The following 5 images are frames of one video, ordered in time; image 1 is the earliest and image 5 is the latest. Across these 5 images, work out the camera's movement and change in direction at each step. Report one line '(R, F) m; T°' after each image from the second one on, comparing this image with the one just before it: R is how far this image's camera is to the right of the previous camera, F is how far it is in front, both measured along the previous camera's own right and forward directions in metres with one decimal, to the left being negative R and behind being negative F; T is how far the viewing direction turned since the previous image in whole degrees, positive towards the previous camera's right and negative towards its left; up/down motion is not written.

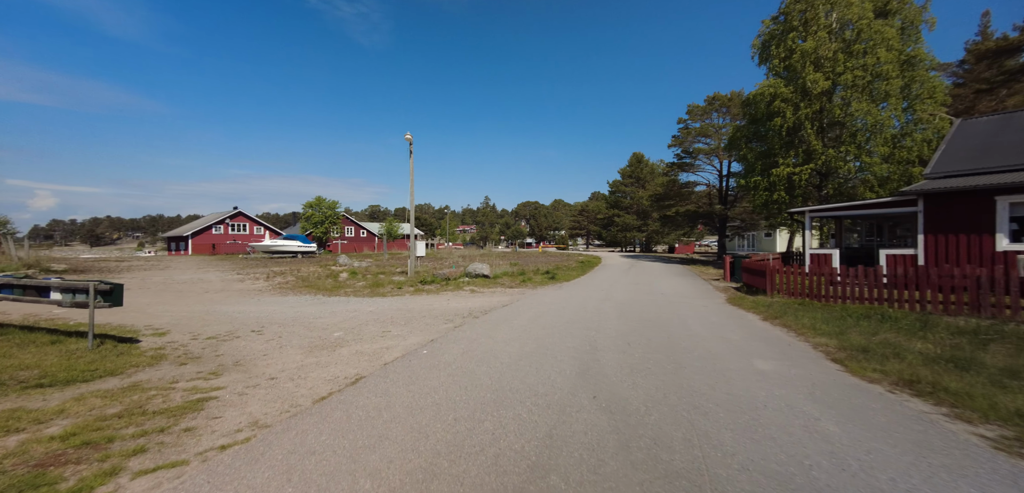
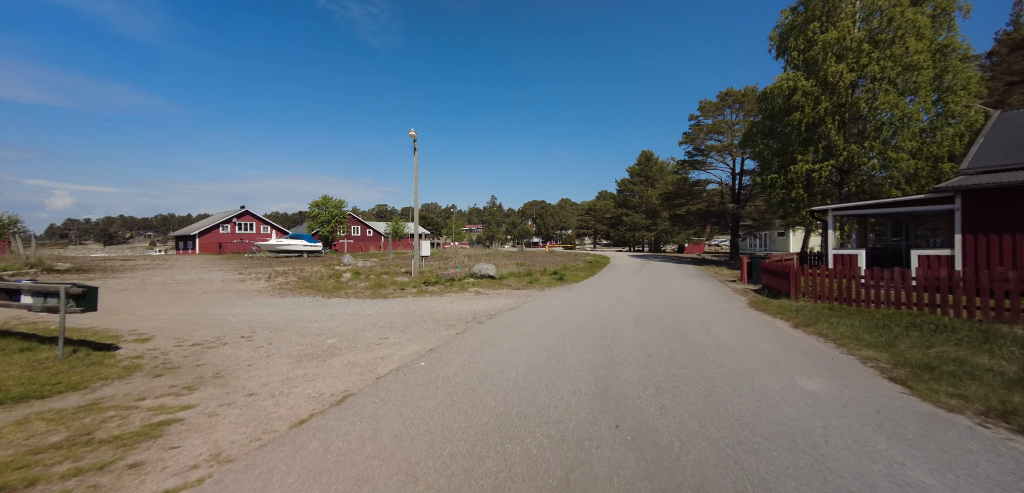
(0.0, +0.6) m; -1°
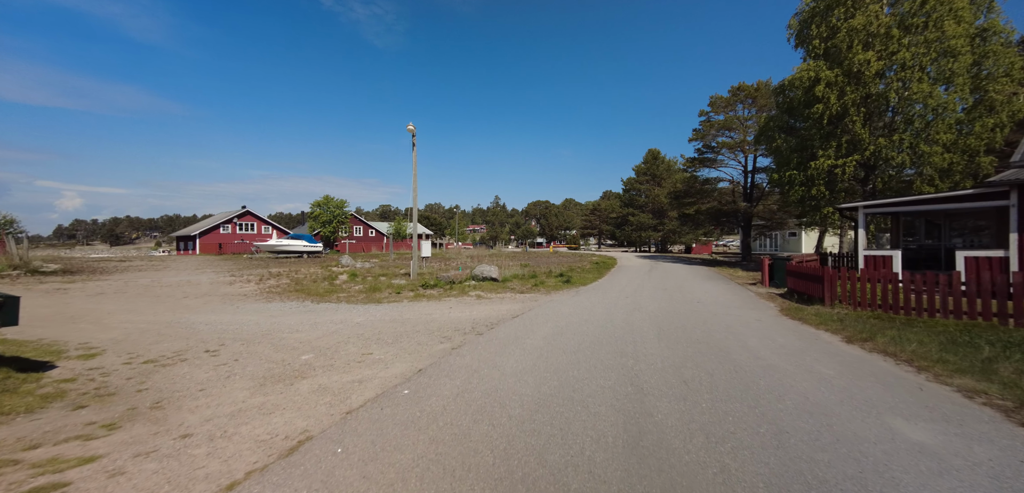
(0.0, +1.0) m; -1°
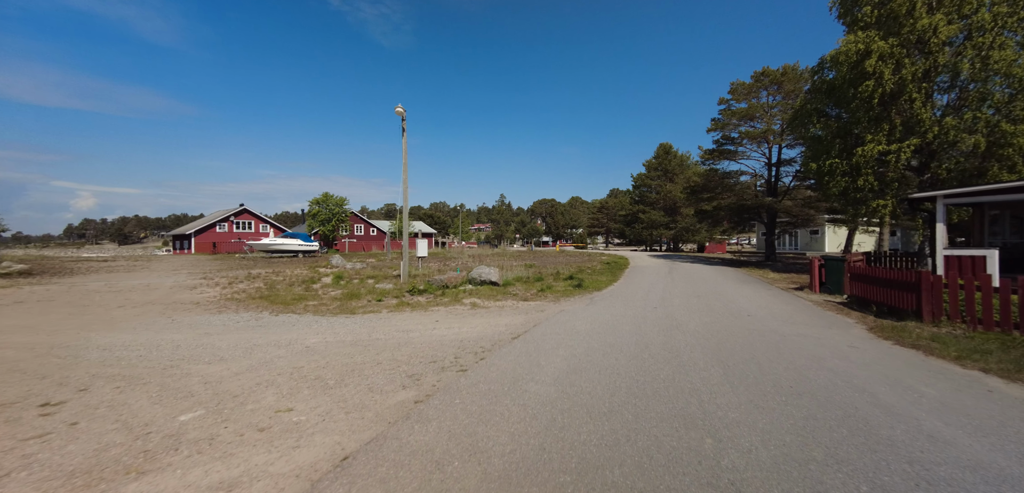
(+0.1, +2.3) m; -1°
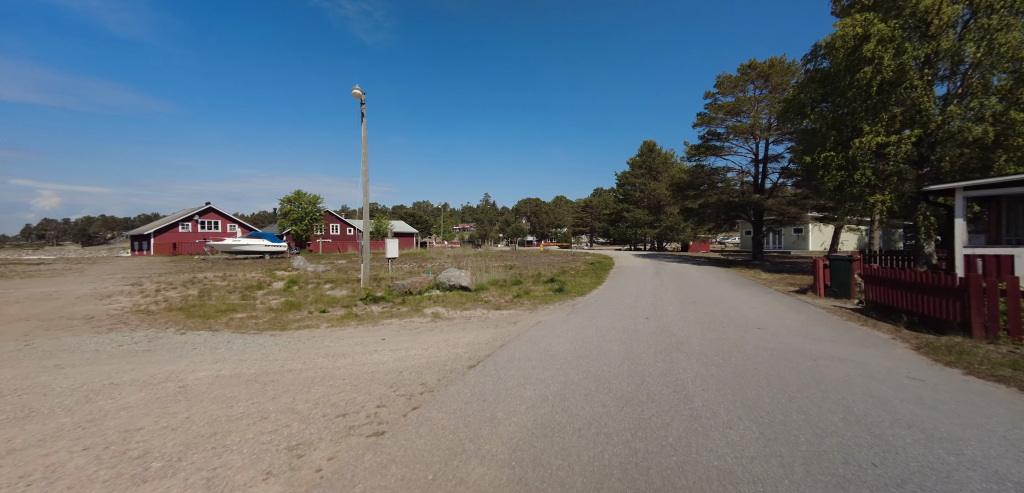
(+0.4, +1.7) m; +2°
